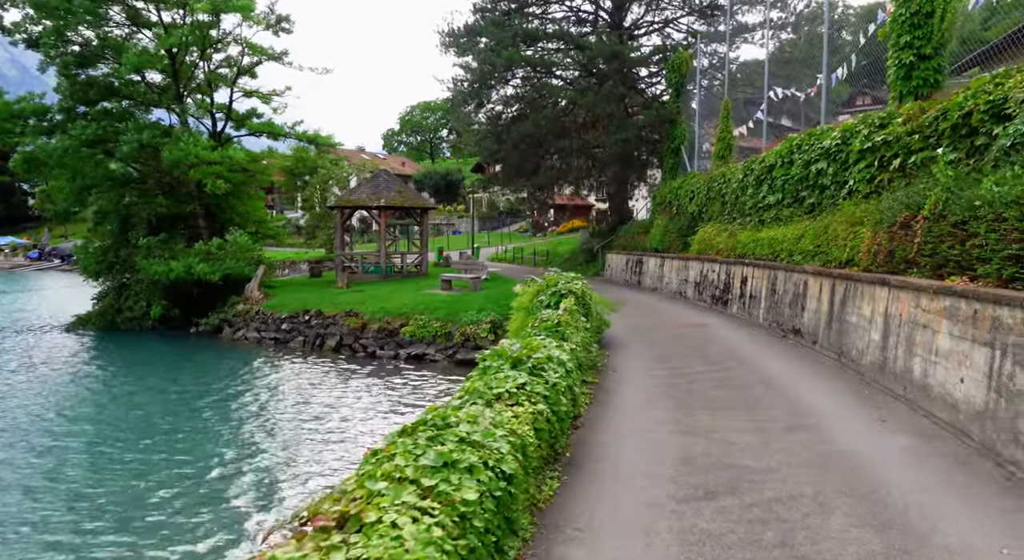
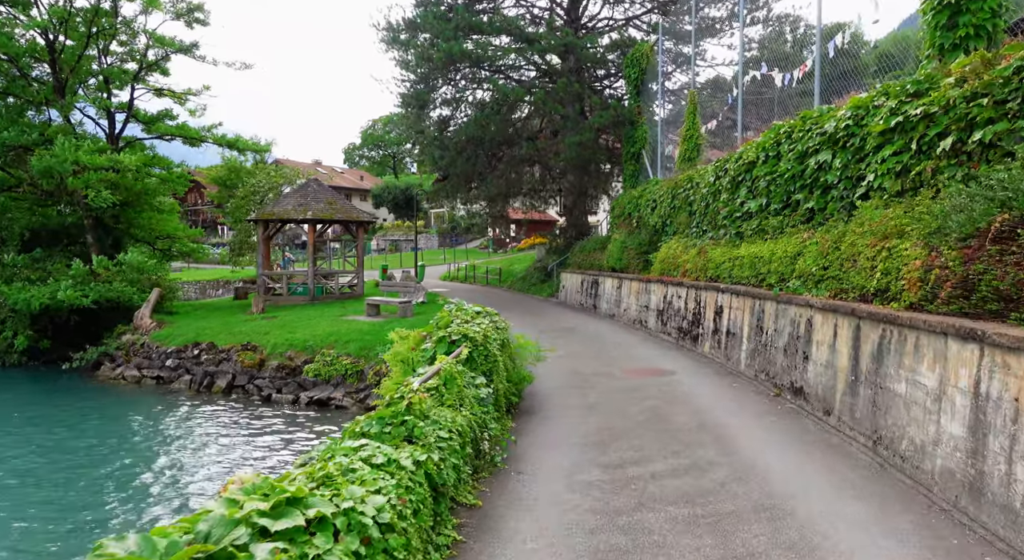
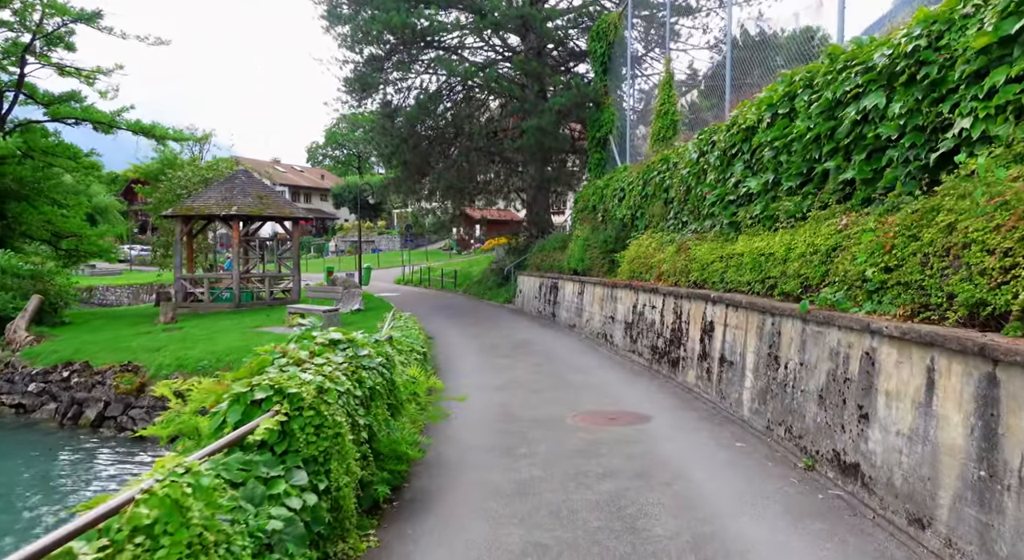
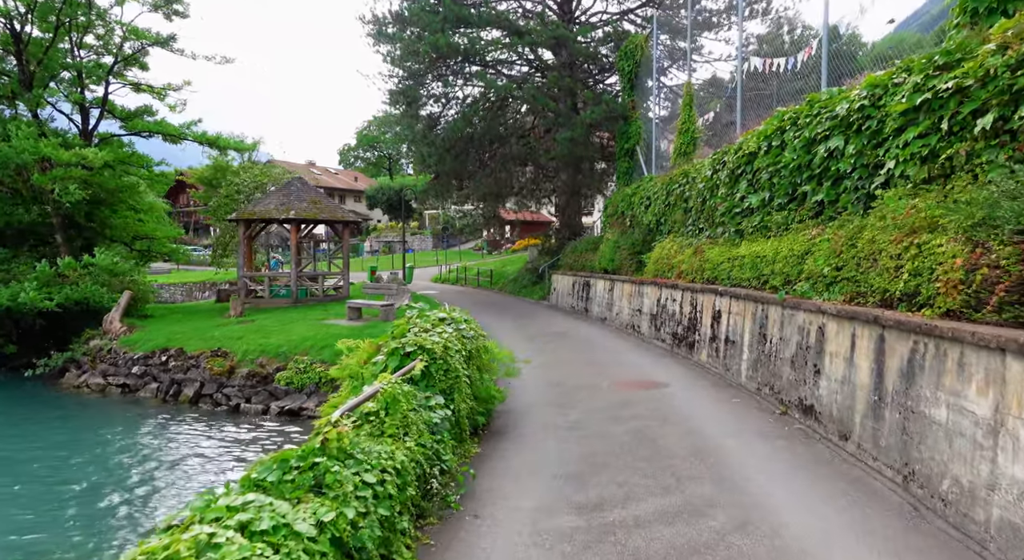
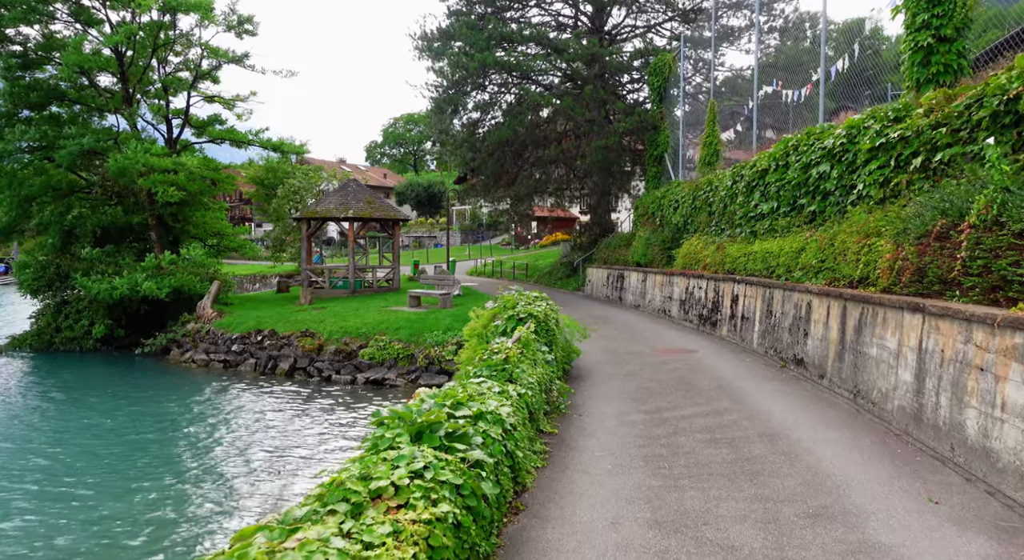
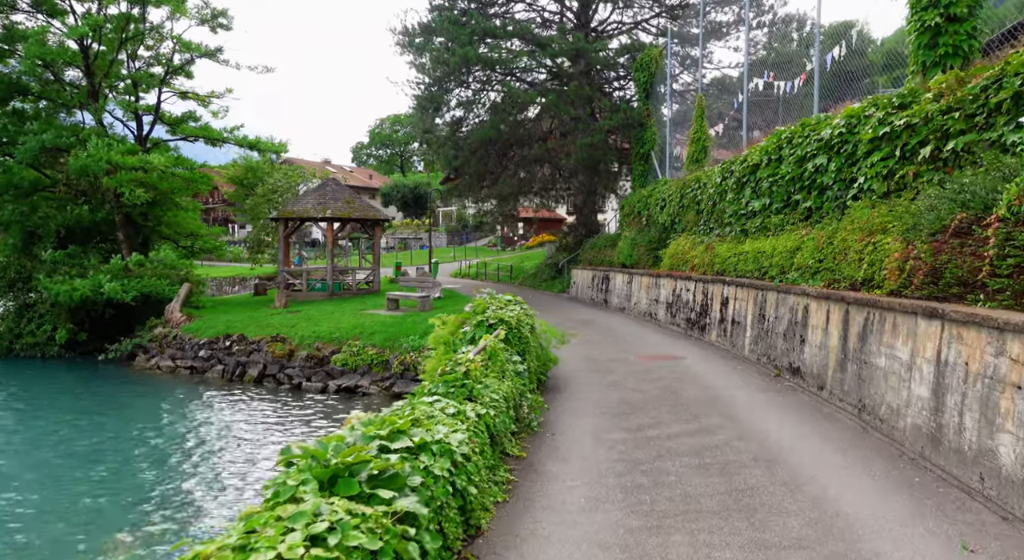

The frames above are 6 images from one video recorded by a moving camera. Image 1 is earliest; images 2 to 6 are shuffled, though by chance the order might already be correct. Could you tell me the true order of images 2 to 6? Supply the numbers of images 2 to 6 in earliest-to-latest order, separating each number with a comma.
5, 6, 2, 4, 3
